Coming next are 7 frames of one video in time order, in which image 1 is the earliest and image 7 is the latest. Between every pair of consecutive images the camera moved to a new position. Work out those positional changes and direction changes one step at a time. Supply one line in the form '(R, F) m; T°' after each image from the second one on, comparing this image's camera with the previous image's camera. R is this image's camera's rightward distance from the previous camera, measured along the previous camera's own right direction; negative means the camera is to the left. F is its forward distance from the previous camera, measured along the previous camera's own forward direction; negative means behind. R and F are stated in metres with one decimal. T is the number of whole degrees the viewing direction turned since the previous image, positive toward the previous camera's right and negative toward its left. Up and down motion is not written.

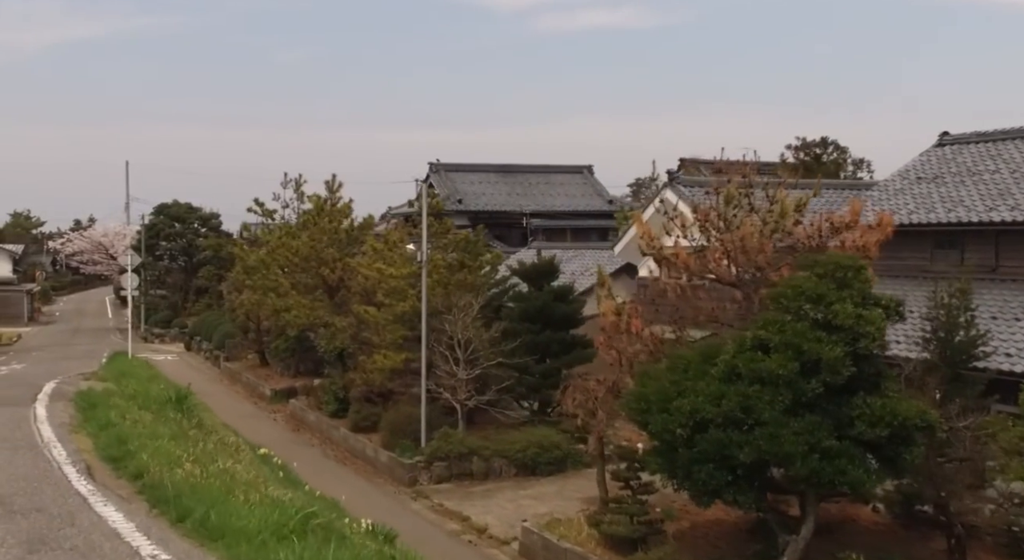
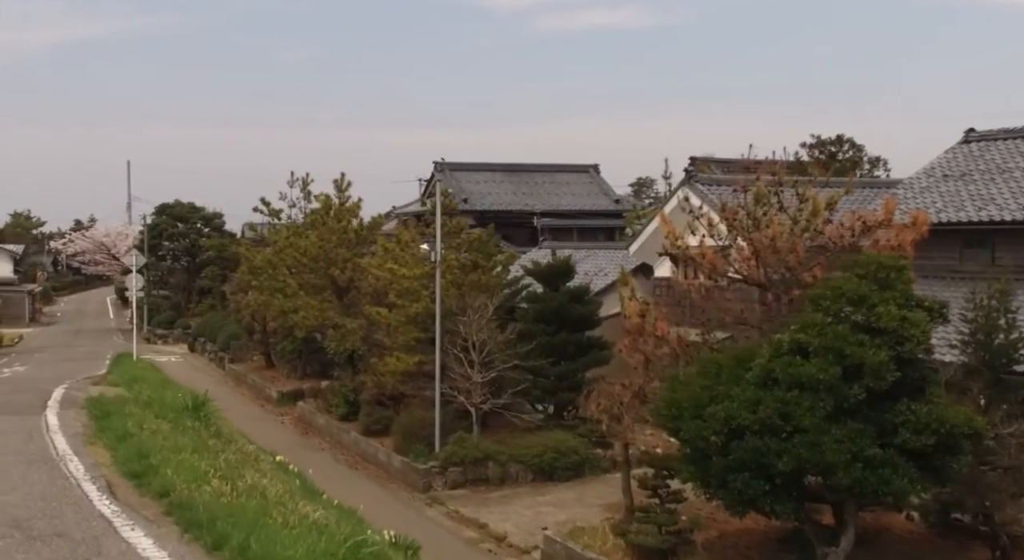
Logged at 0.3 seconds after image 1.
(-0.3, +0.5) m; 0°
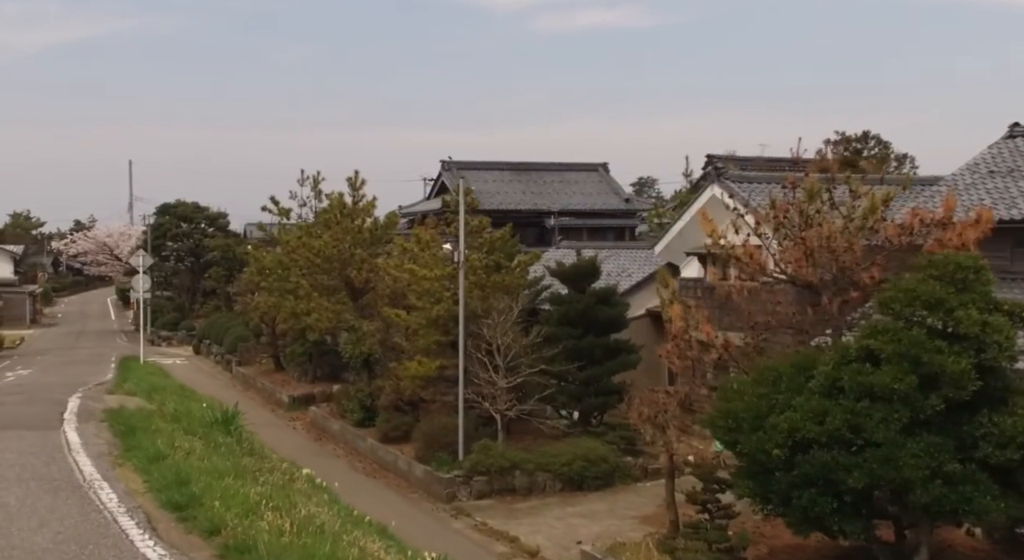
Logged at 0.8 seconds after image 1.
(-0.4, +0.8) m; 0°
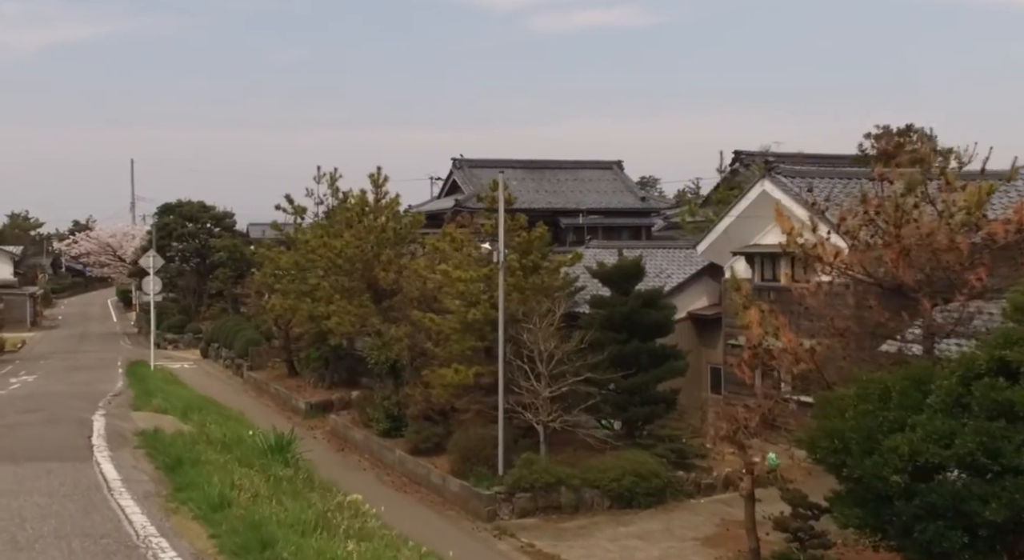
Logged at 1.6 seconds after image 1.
(-0.6, +1.2) m; 0°
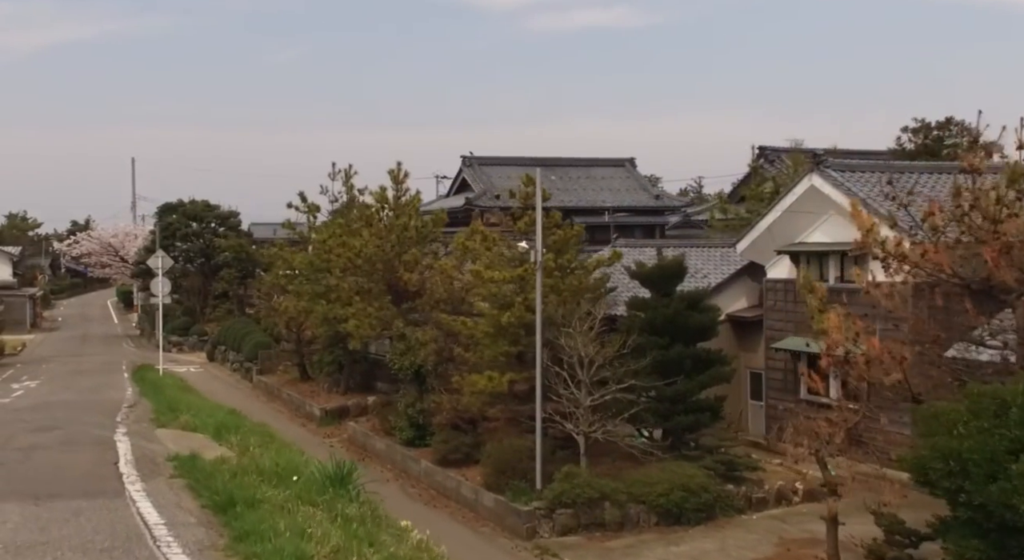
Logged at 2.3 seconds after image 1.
(-0.5, +1.1) m; 0°
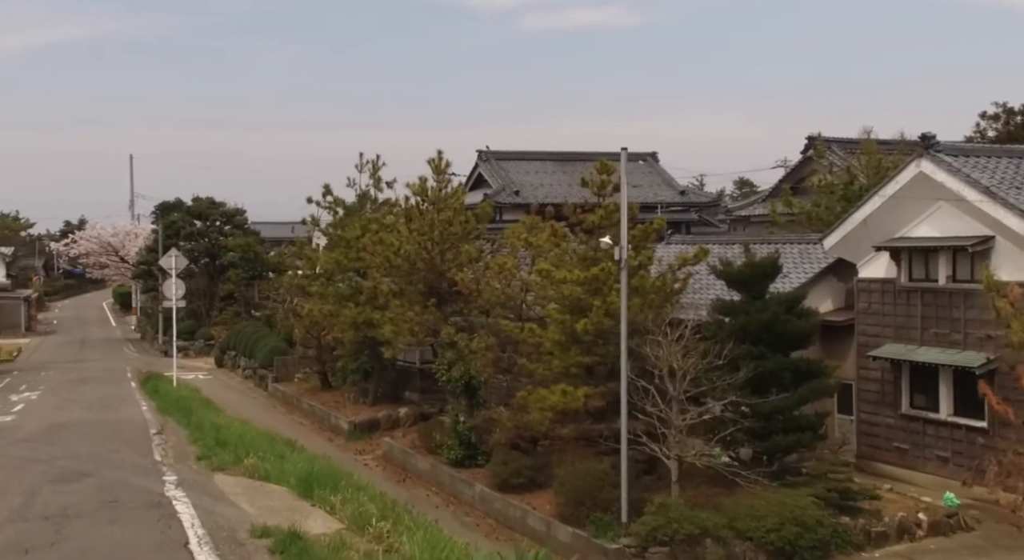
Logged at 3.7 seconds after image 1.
(-1.0, +2.2) m; 0°
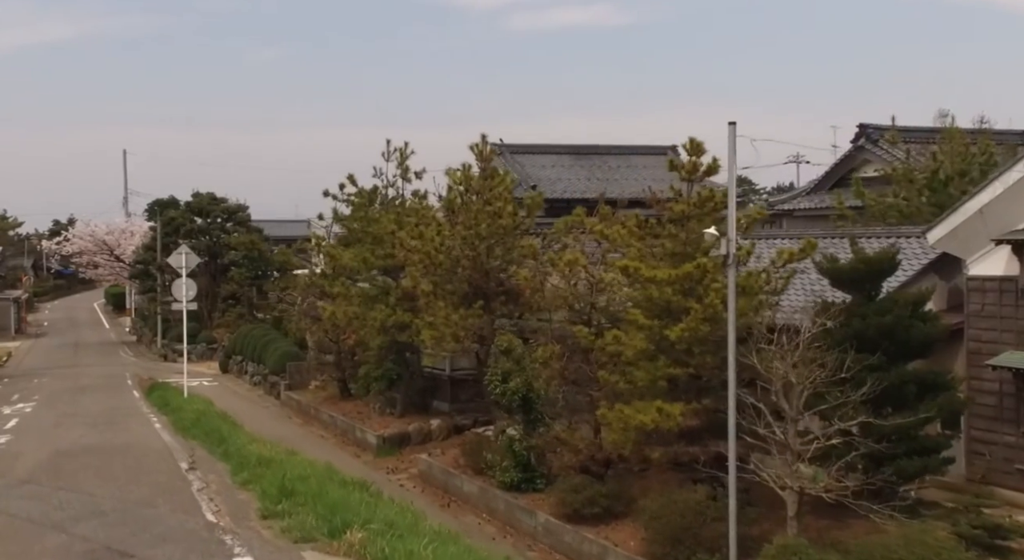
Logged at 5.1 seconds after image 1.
(-1.0, +2.2) m; +1°
